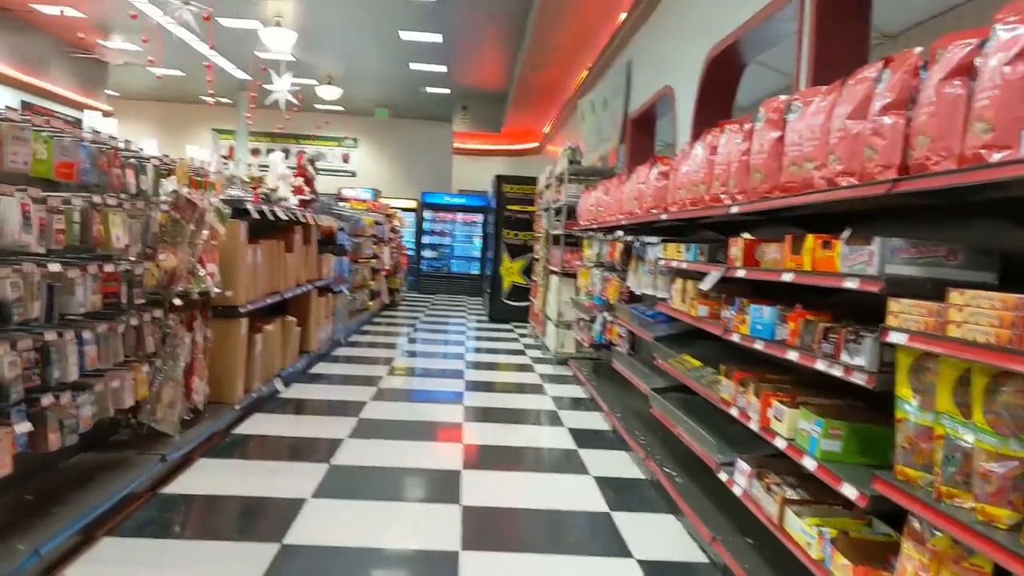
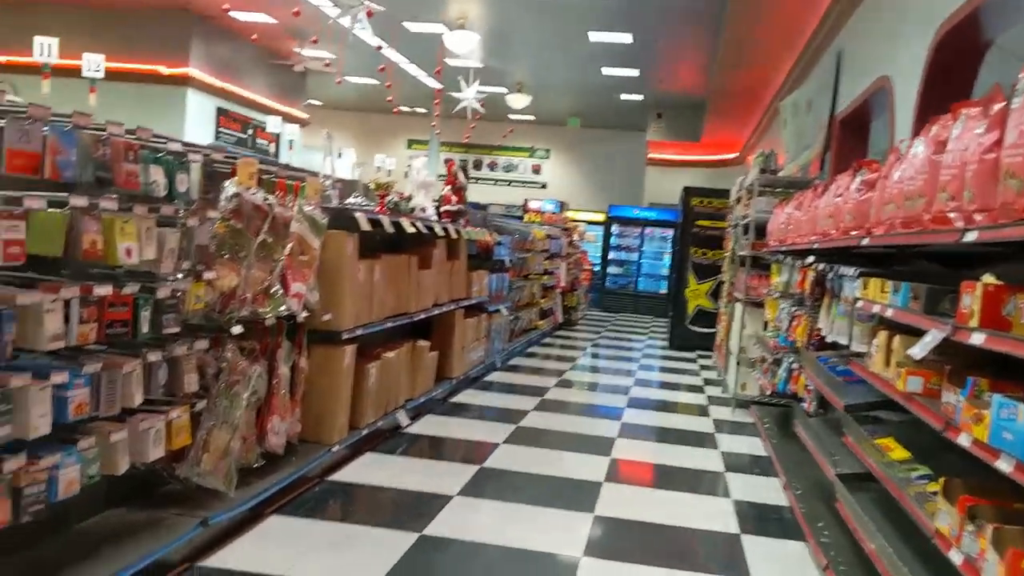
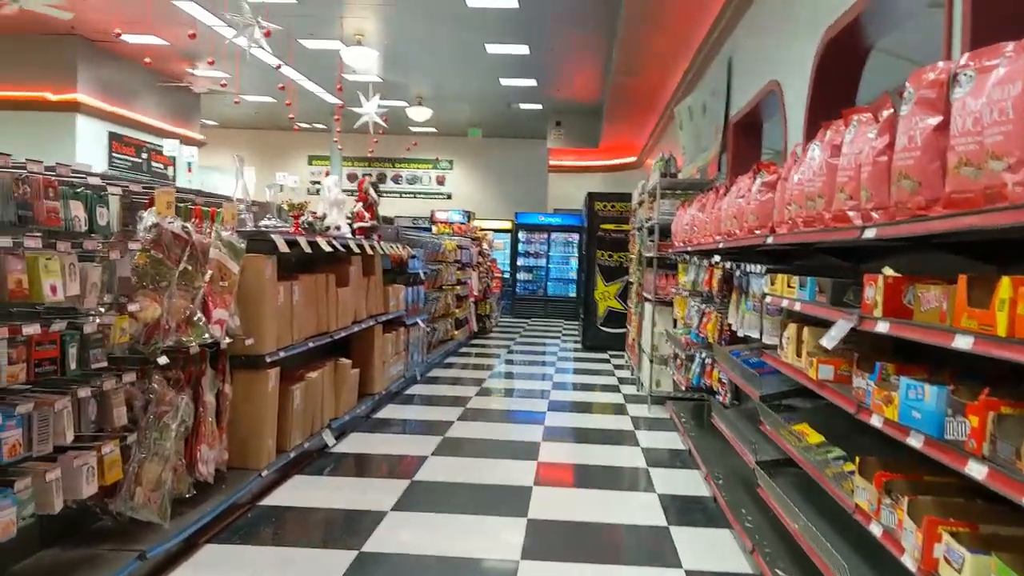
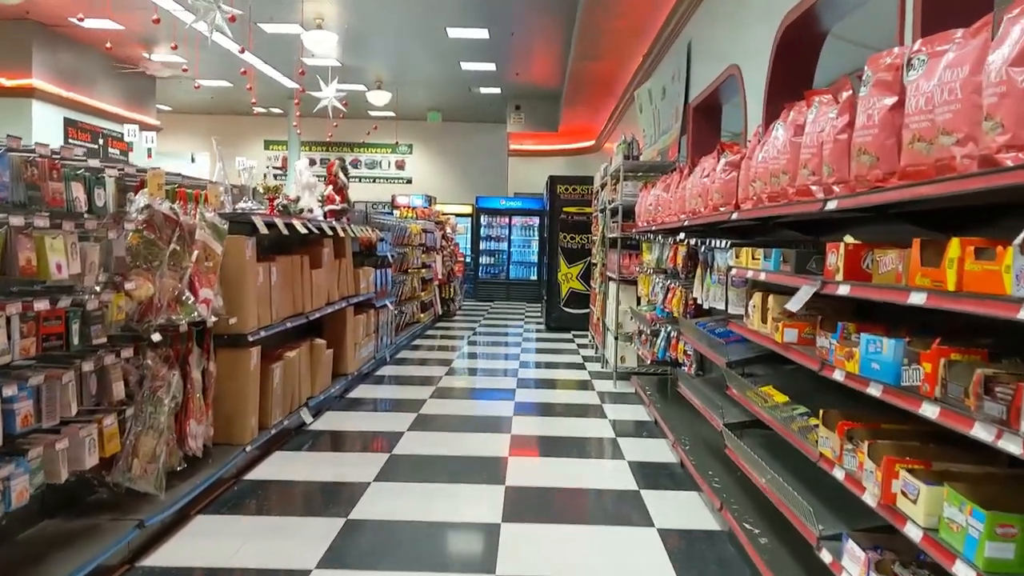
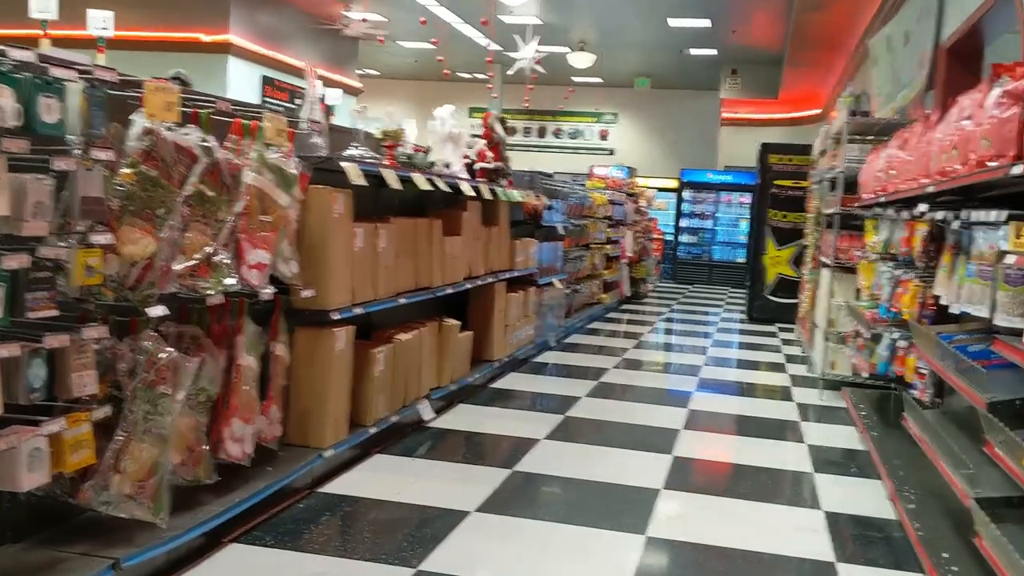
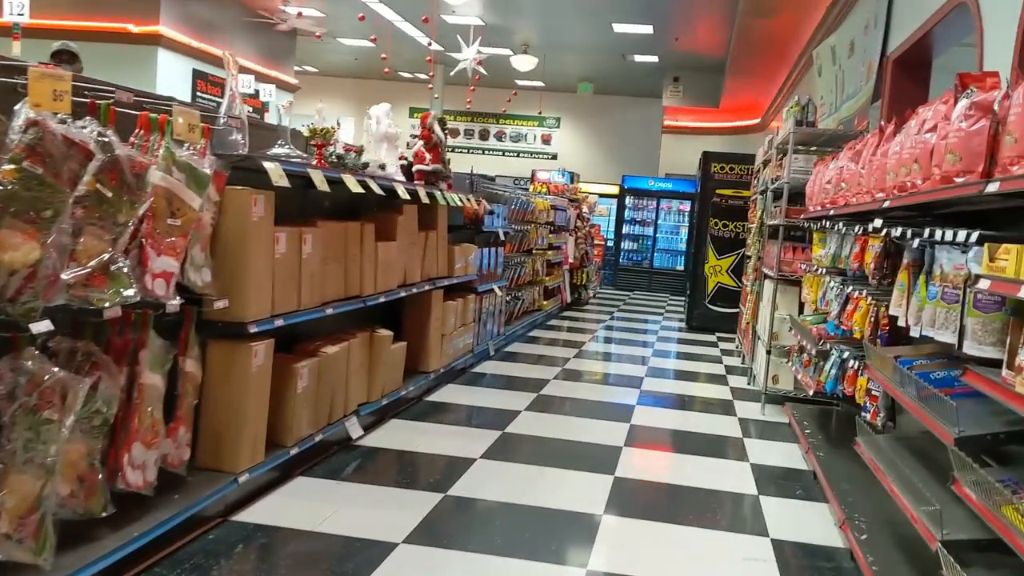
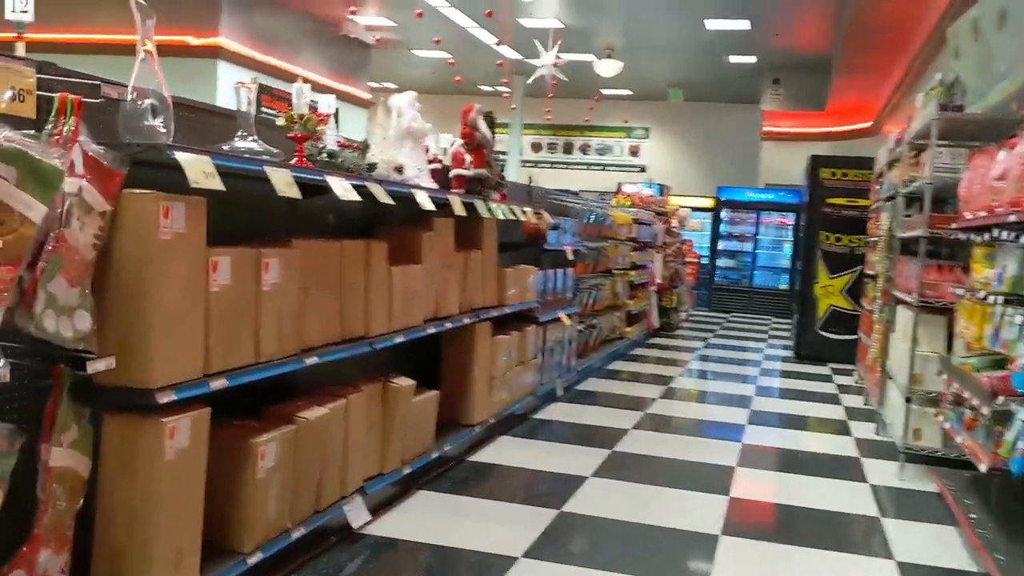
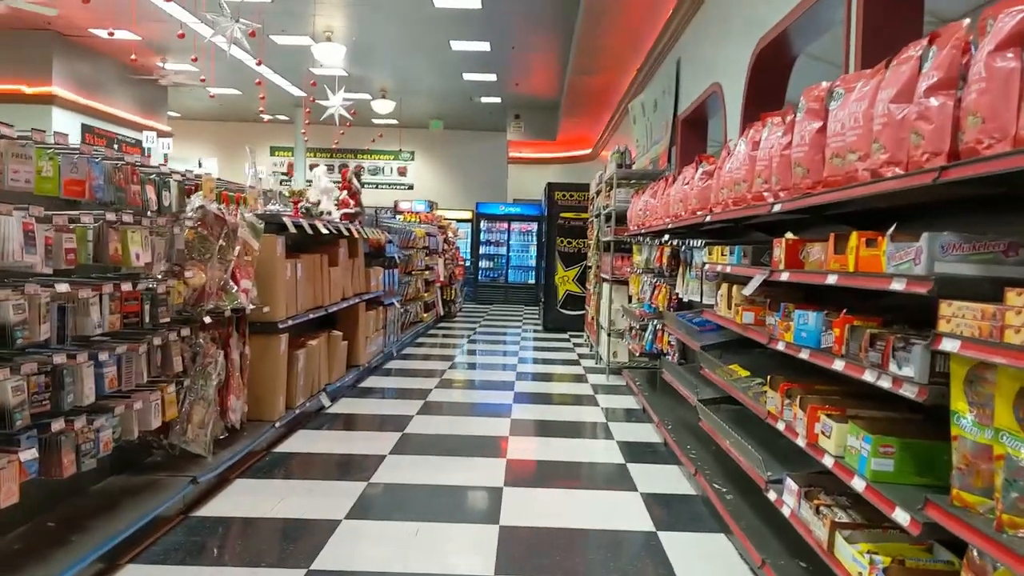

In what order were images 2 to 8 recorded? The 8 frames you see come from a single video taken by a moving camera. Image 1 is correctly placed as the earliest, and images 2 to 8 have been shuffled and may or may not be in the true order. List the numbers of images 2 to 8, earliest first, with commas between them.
8, 4, 3, 2, 5, 6, 7
